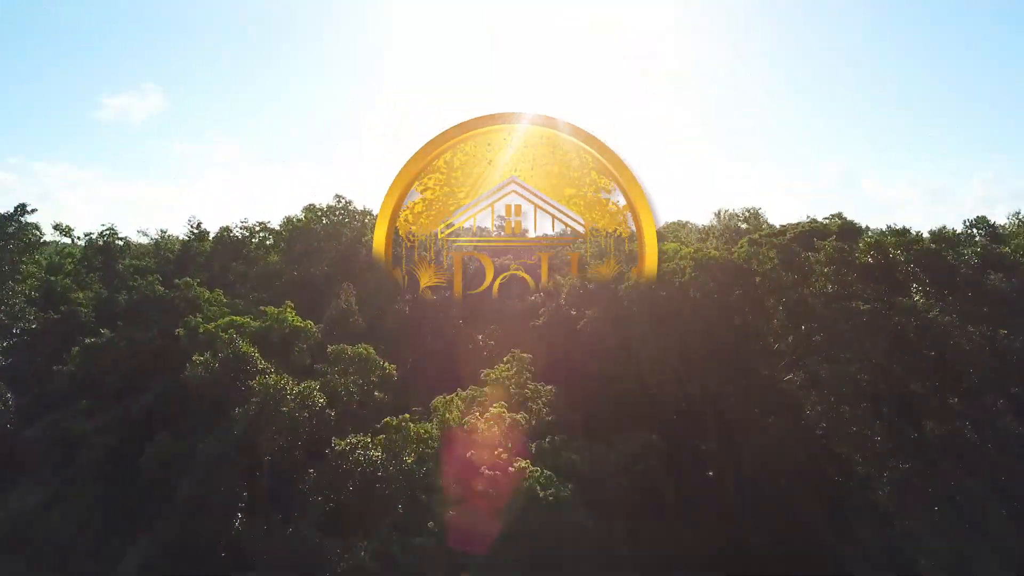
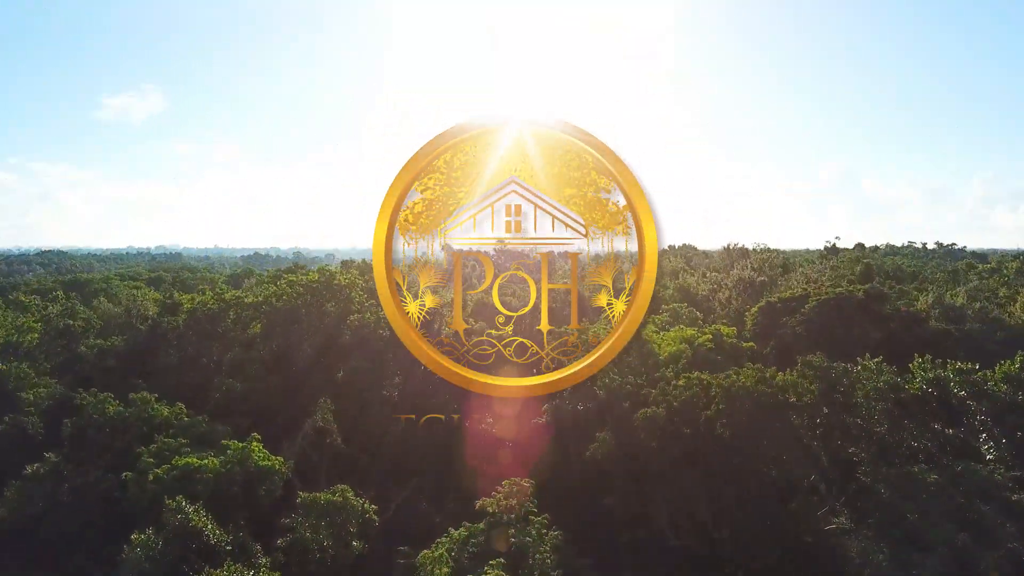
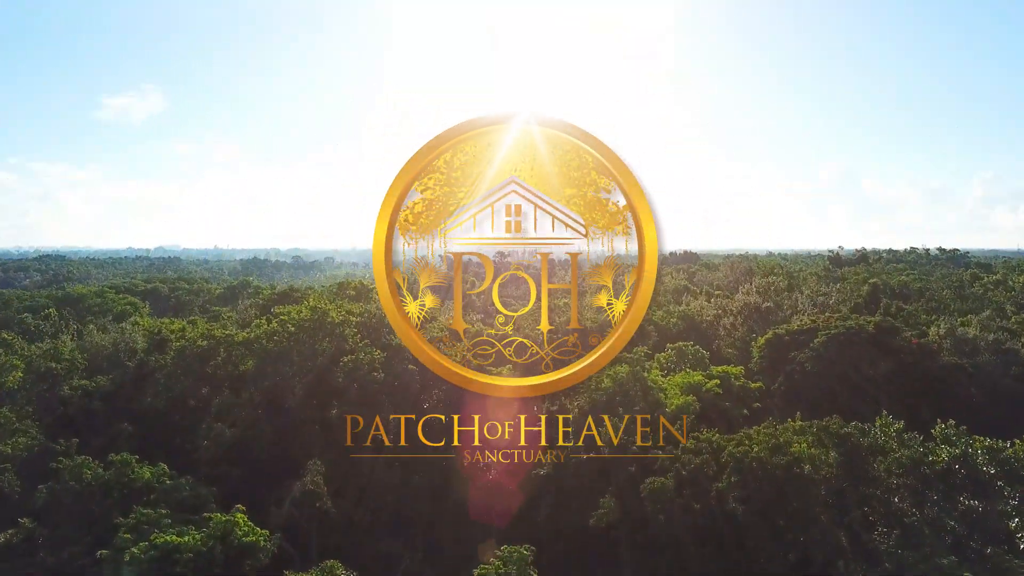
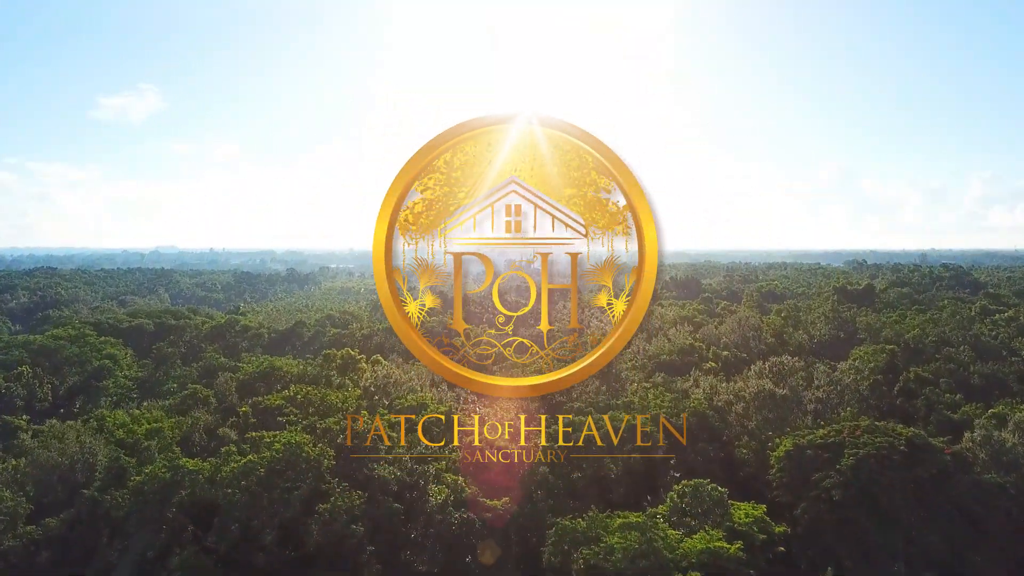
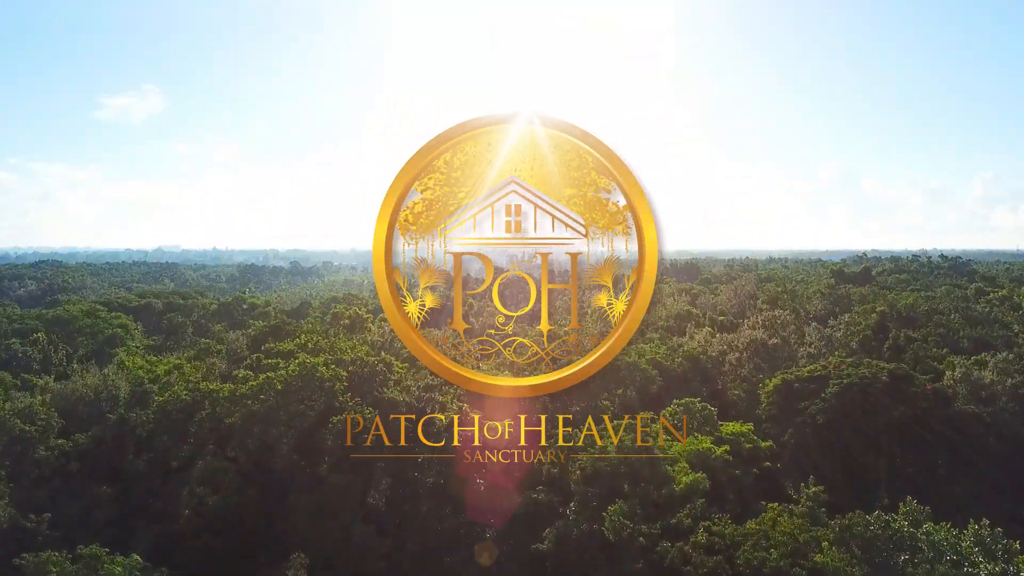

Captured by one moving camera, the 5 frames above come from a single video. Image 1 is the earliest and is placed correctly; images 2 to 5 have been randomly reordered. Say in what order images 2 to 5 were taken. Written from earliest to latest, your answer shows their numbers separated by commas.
2, 3, 5, 4
